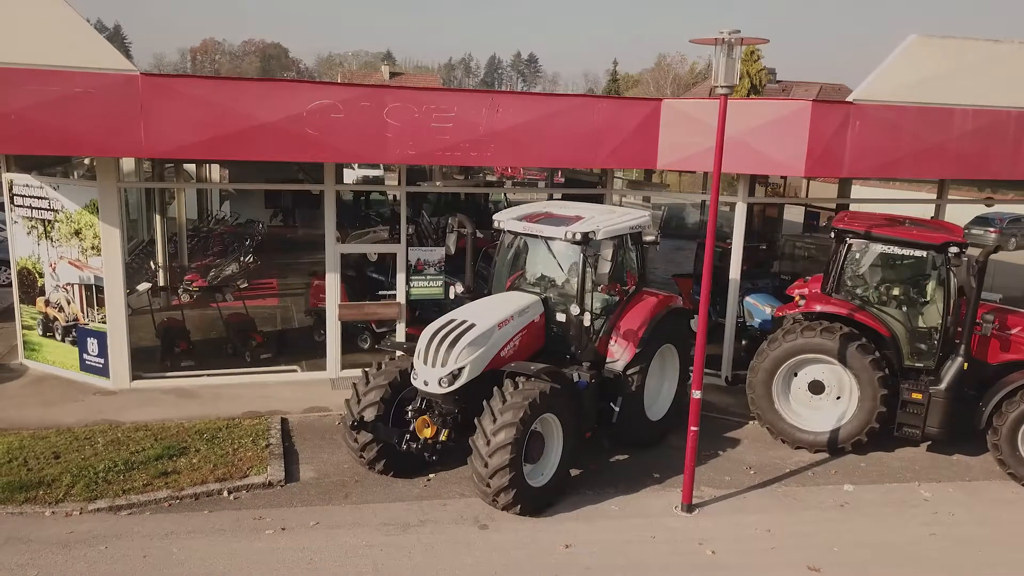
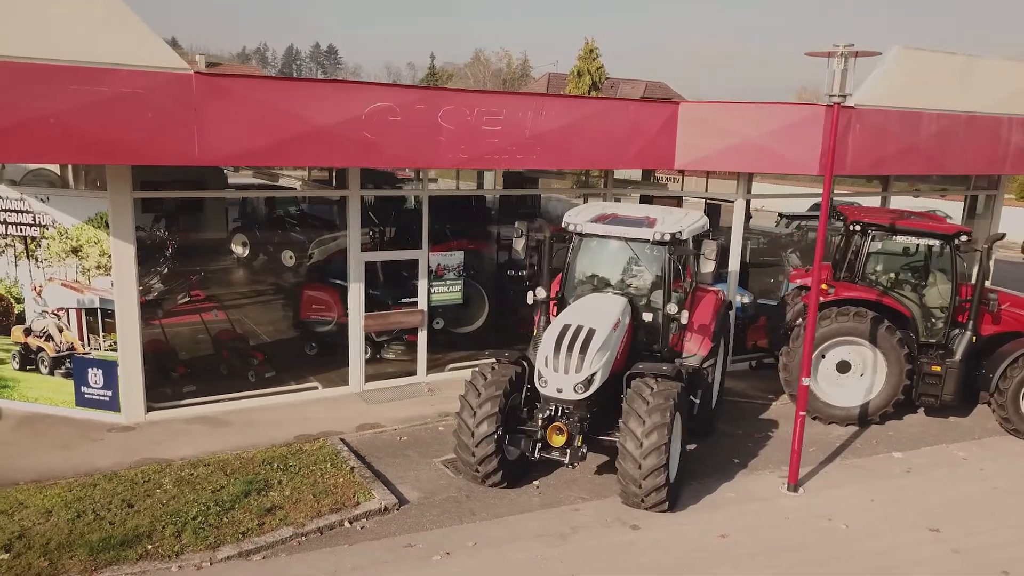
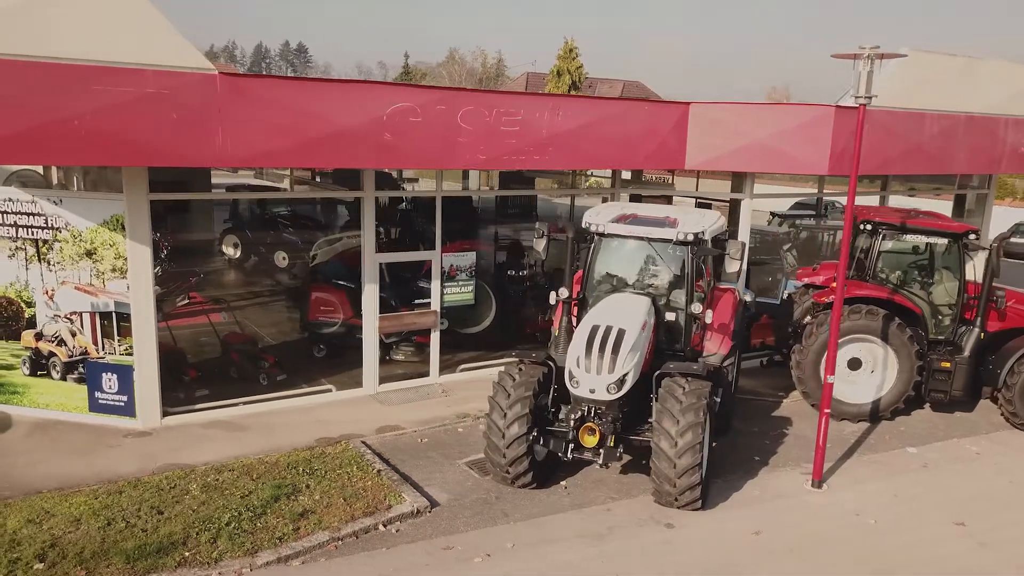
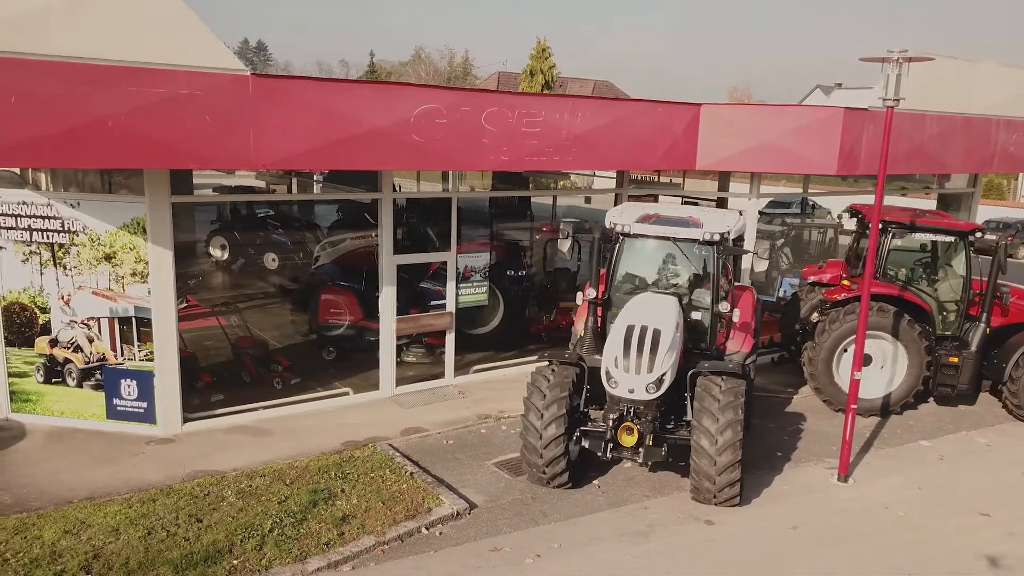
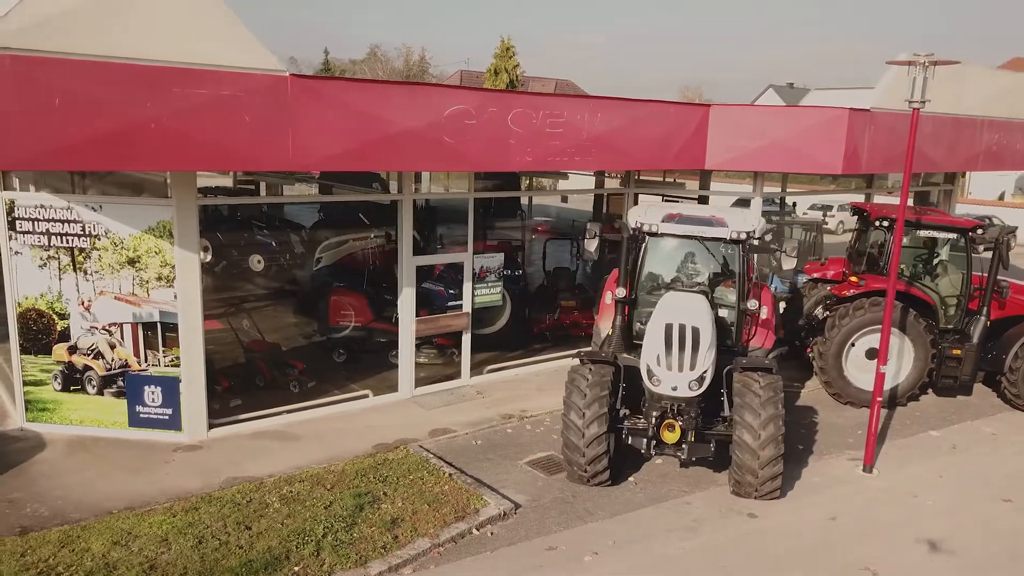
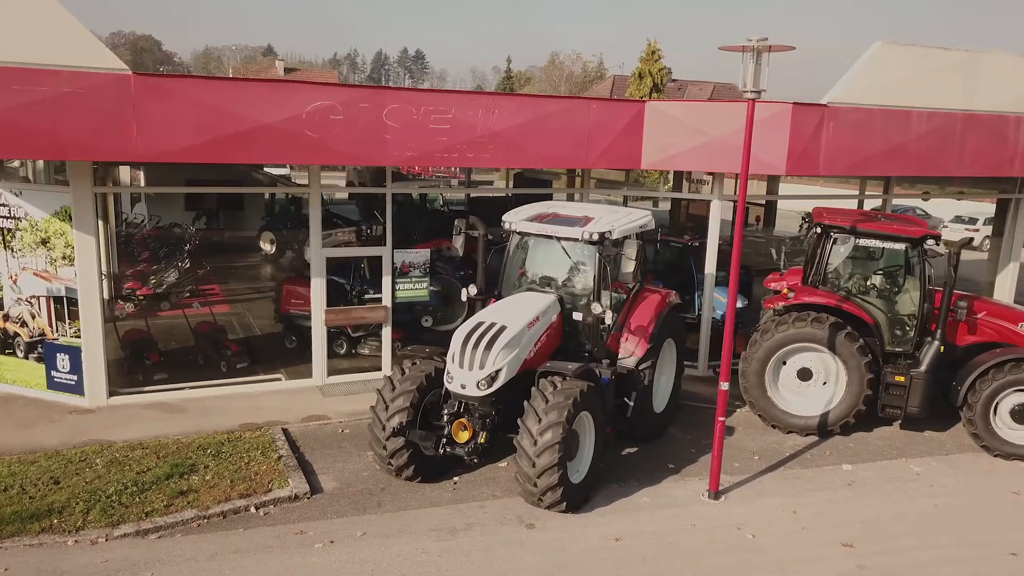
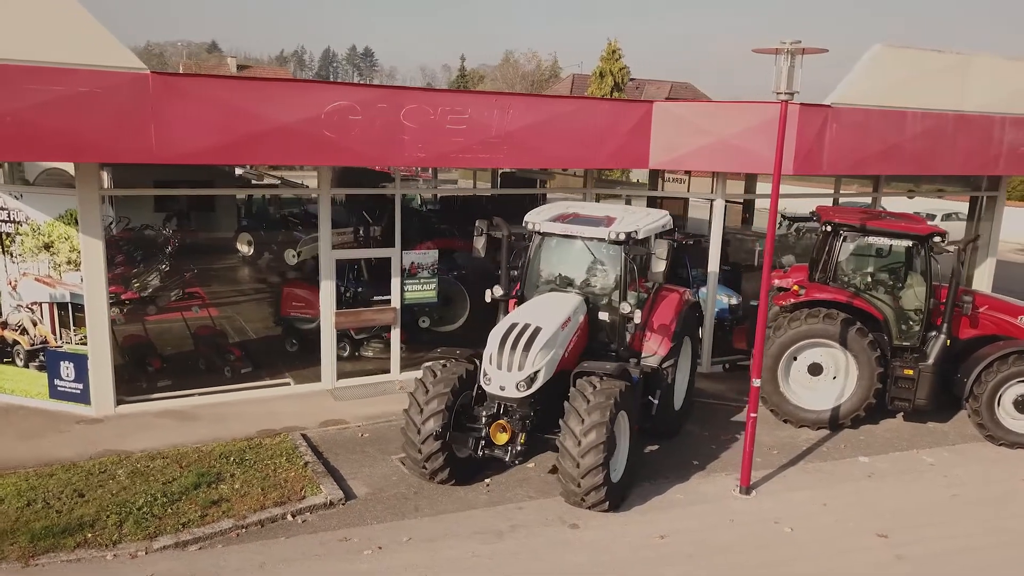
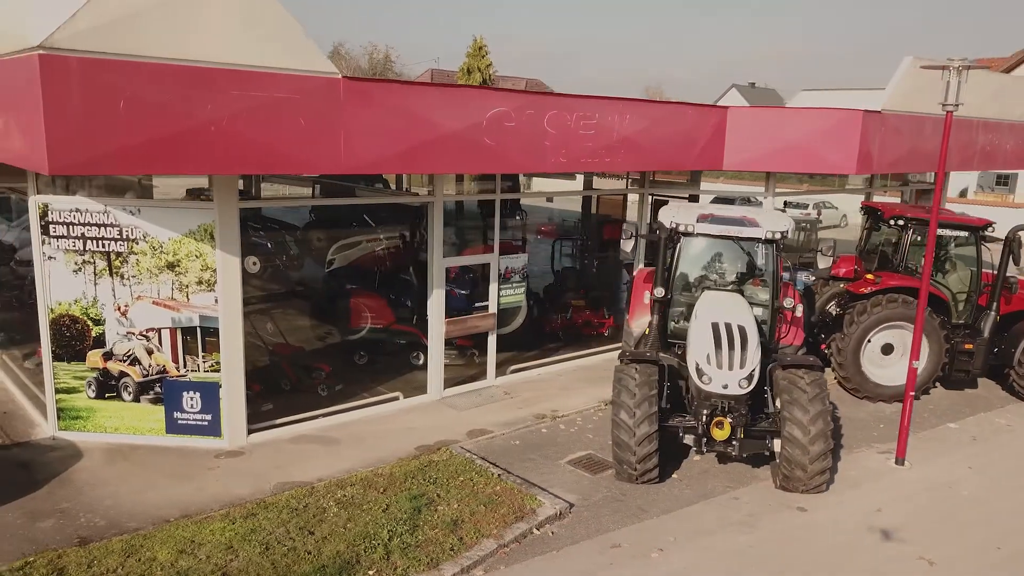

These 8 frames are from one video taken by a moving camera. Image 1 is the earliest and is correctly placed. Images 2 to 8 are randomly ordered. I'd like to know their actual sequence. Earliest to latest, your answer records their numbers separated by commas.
6, 7, 2, 3, 4, 5, 8
